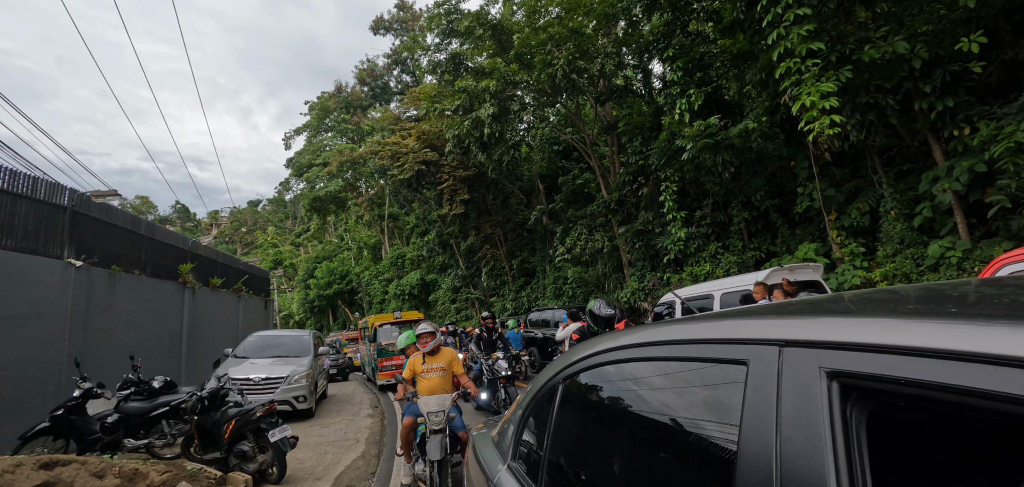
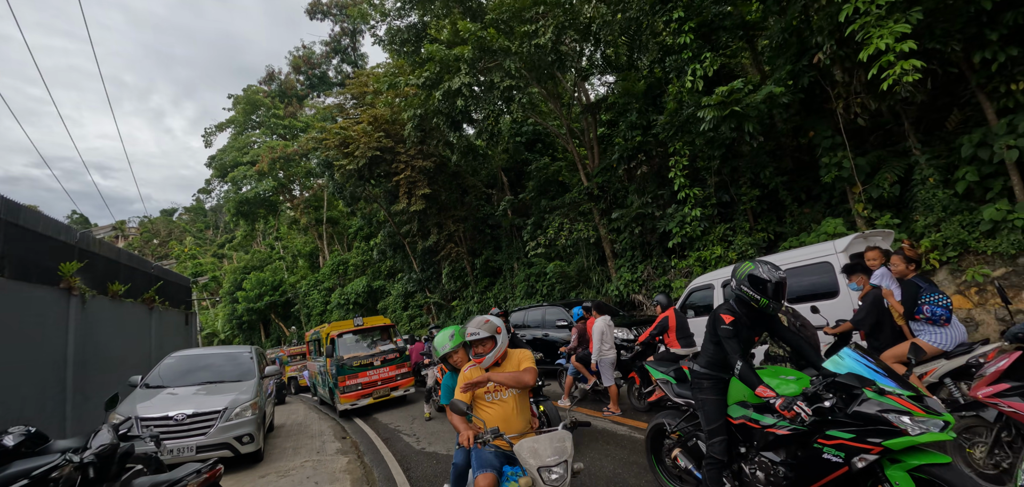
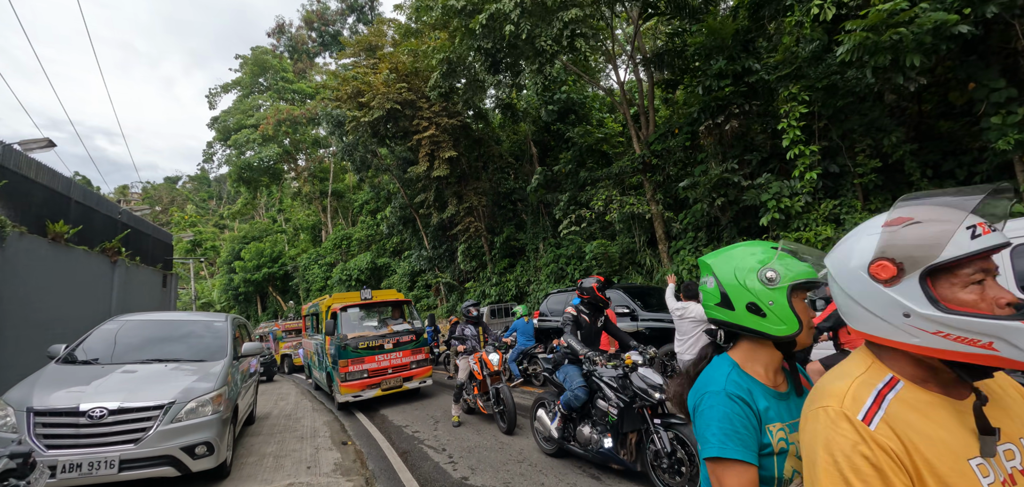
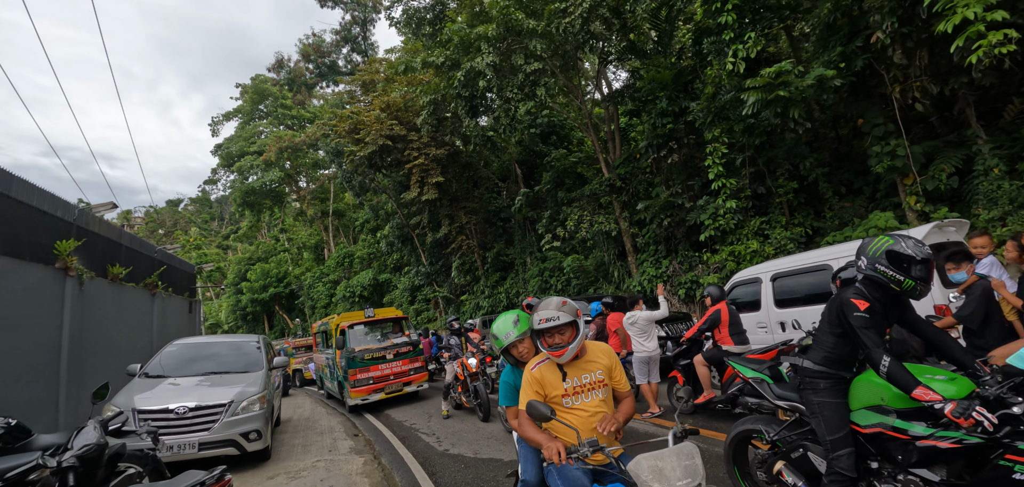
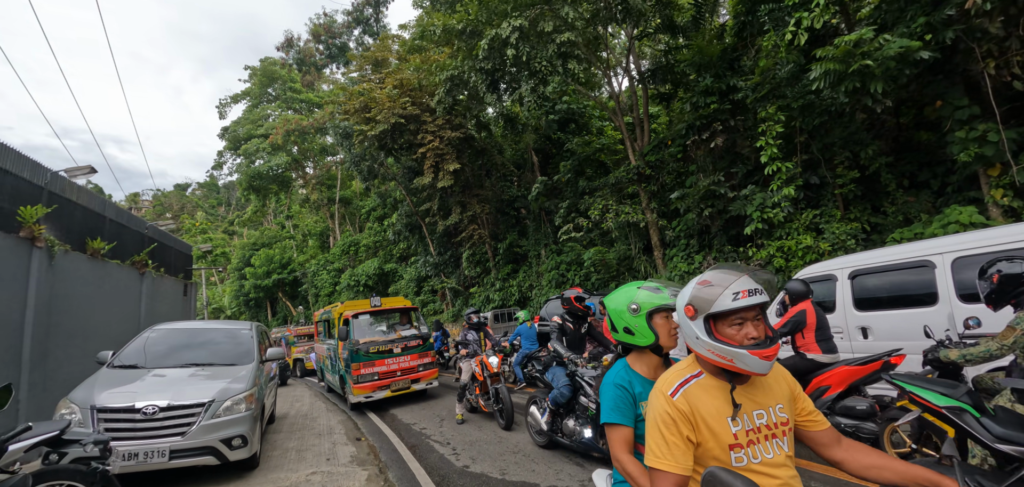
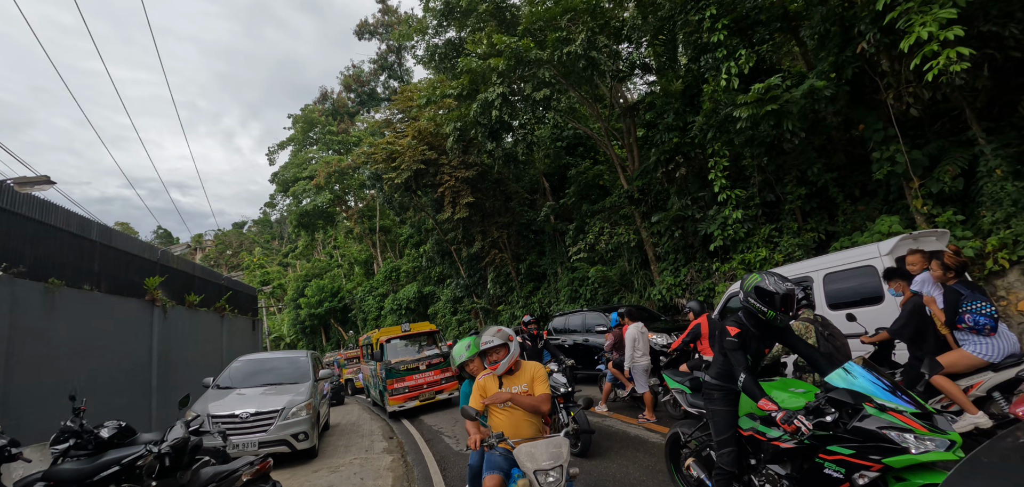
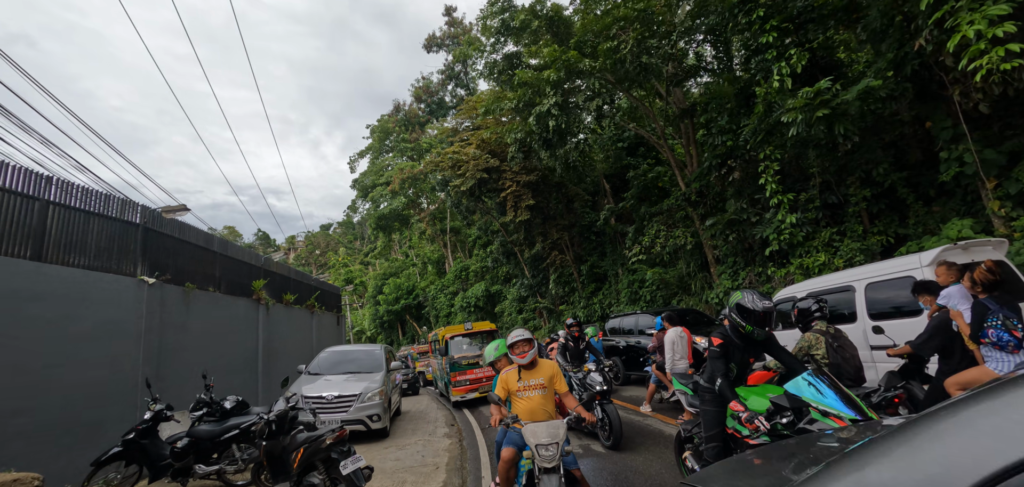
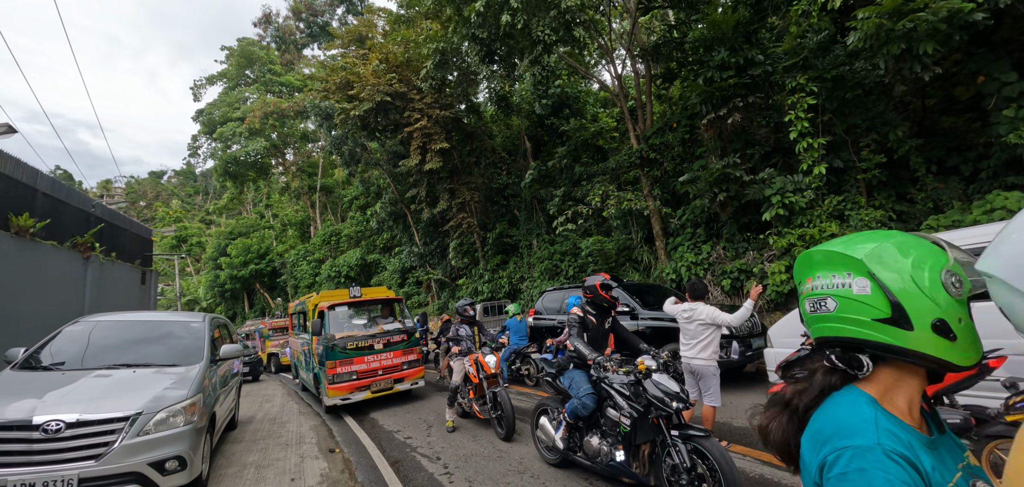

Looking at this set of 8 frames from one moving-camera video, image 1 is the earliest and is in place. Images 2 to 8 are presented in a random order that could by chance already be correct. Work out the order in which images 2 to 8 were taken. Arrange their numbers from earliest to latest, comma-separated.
7, 6, 2, 4, 5, 3, 8
